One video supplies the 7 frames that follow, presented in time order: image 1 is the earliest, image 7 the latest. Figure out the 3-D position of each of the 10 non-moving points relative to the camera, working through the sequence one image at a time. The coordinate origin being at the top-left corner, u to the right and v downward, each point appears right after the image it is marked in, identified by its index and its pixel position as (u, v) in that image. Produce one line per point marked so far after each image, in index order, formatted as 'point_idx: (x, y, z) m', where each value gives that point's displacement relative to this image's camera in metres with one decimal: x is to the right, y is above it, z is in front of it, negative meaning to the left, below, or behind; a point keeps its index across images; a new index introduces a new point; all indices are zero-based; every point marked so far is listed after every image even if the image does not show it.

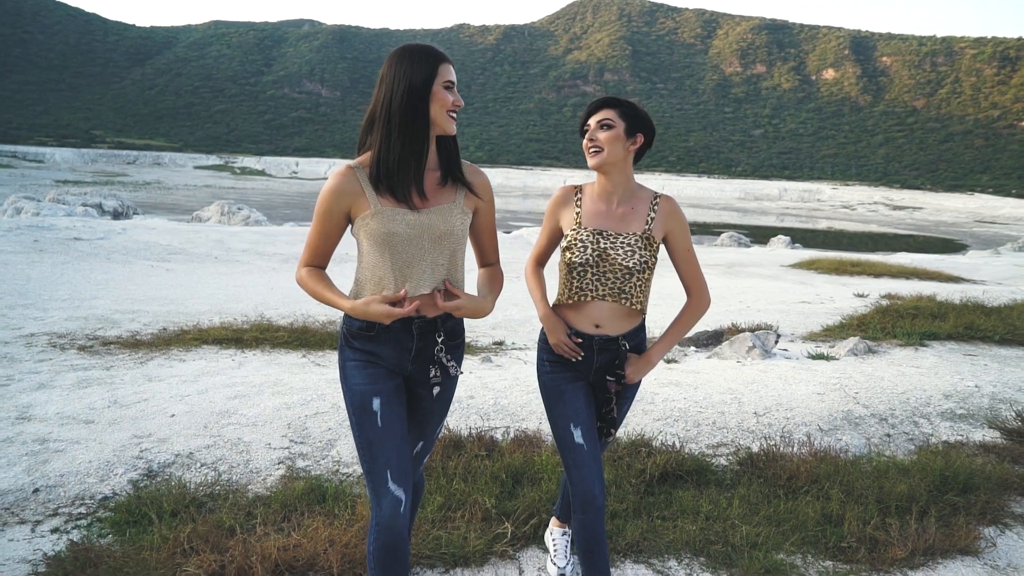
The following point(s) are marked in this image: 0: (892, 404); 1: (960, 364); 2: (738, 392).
0: (+3.0, -0.9, +5.9) m
1: (+4.2, -0.7, +7.1) m
2: (+1.8, -0.8, +5.9) m
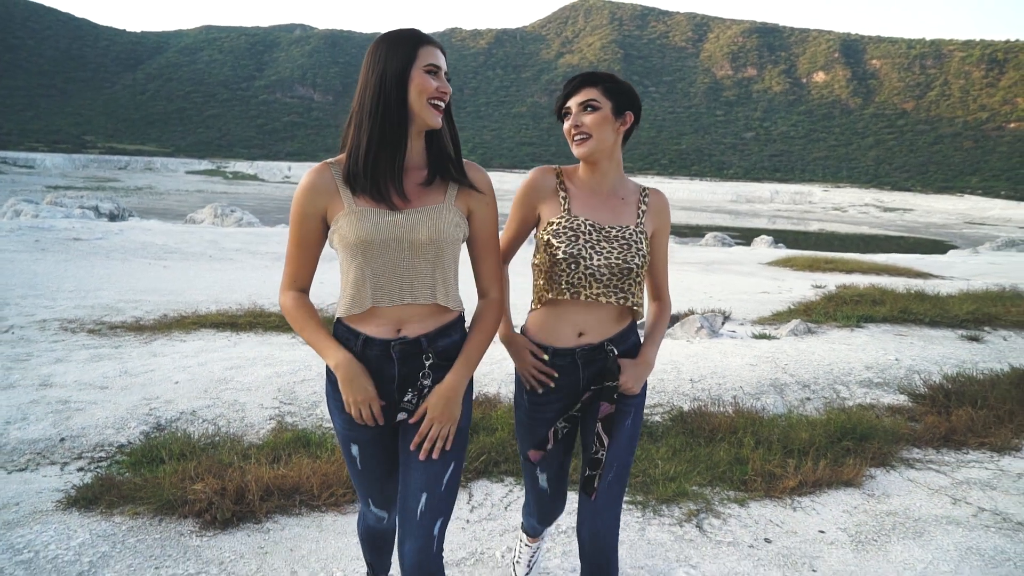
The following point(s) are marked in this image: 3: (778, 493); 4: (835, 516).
0: (+2.7, -0.7, +6.6) m
1: (+3.9, -0.6, +7.9) m
2: (+1.5, -0.7, +6.6) m
3: (+1.5, -1.2, +4.4) m
4: (+1.8, -1.3, +4.1) m
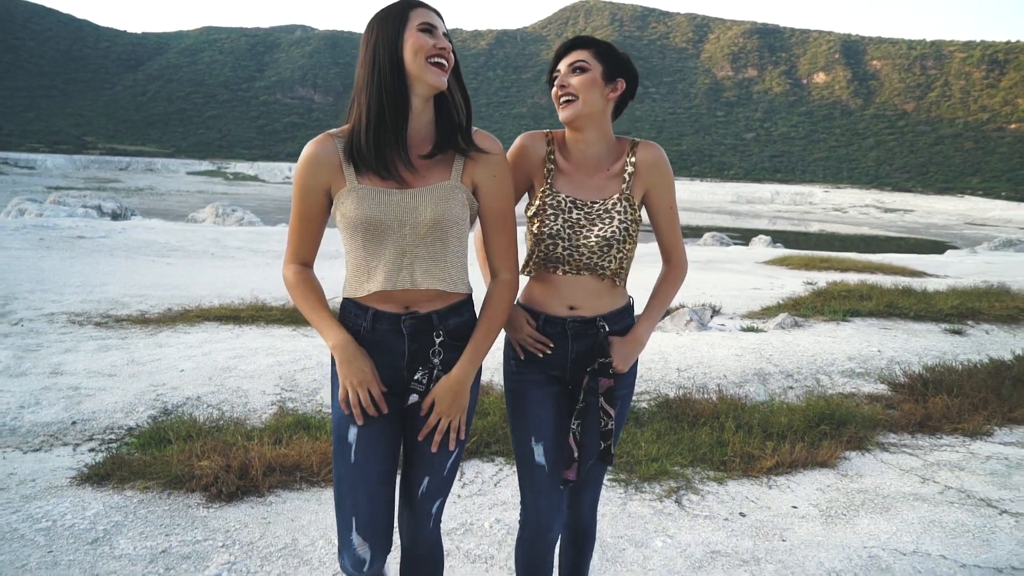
0: (+2.6, -0.7, +6.9) m
1: (+3.9, -0.5, +8.1) m
2: (+1.4, -0.6, +6.8) m
3: (+1.5, -1.1, +4.6) m
4: (+1.7, -1.2, +4.4) m
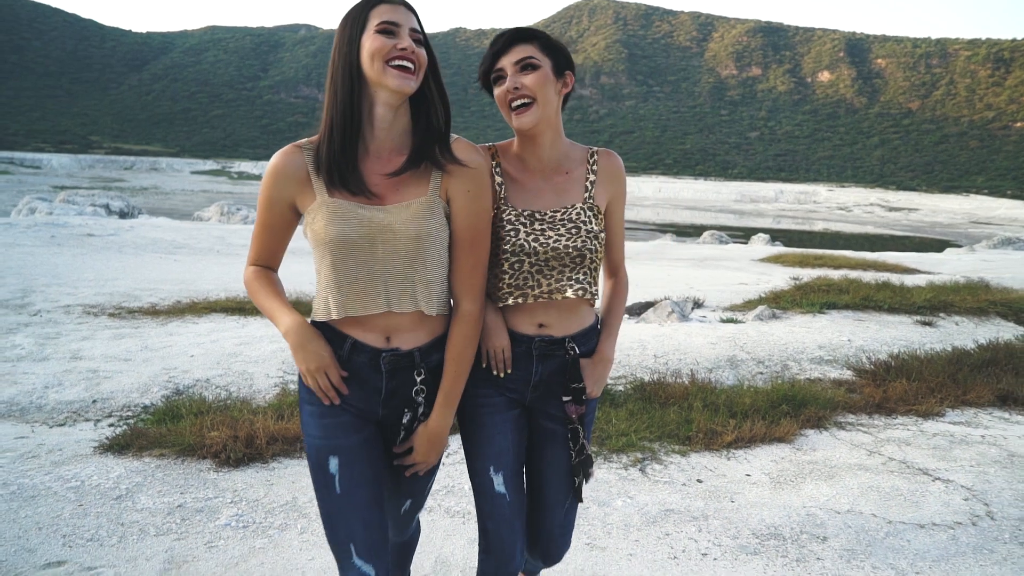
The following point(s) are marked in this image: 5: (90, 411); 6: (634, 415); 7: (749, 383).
0: (+2.5, -0.6, +7.3) m
1: (+3.8, -0.4, +8.5) m
2: (+1.3, -0.5, +7.3) m
3: (+1.4, -1.1, +5.0) m
4: (+1.6, -1.1, +4.8) m
5: (-2.9, -0.8, +5.2) m
6: (+0.9, -0.9, +5.5) m
7: (+2.0, -0.8, +6.3) m
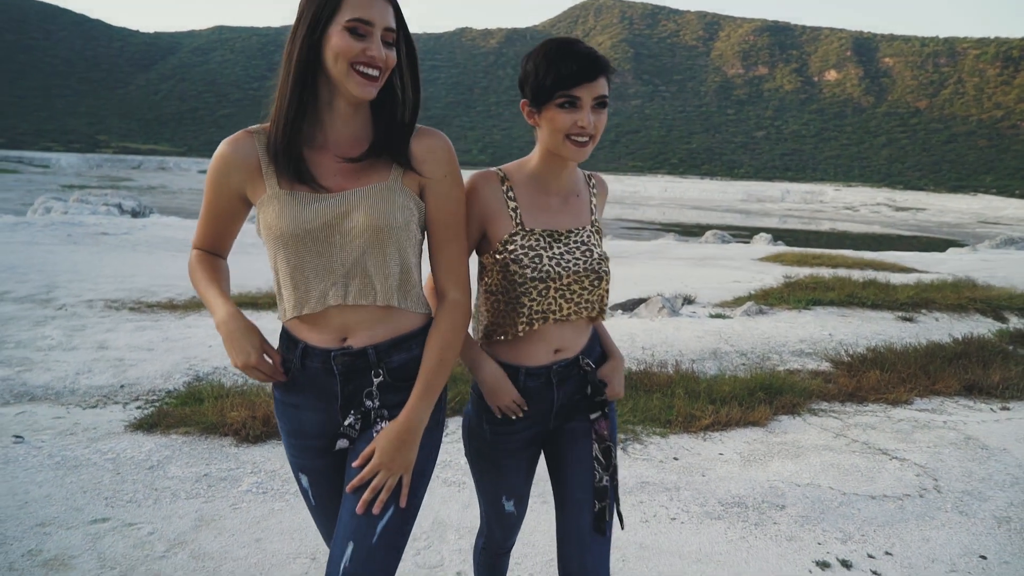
0: (+2.5, -0.6, +7.7) m
1: (+3.8, -0.4, +8.9) m
2: (+1.3, -0.5, +7.7) m
3: (+1.3, -1.0, +5.5) m
4: (+1.5, -1.1, +5.2) m
5: (-2.9, -0.8, +5.6) m
6: (+0.8, -0.9, +5.9) m
7: (+2.0, -0.8, +6.7) m
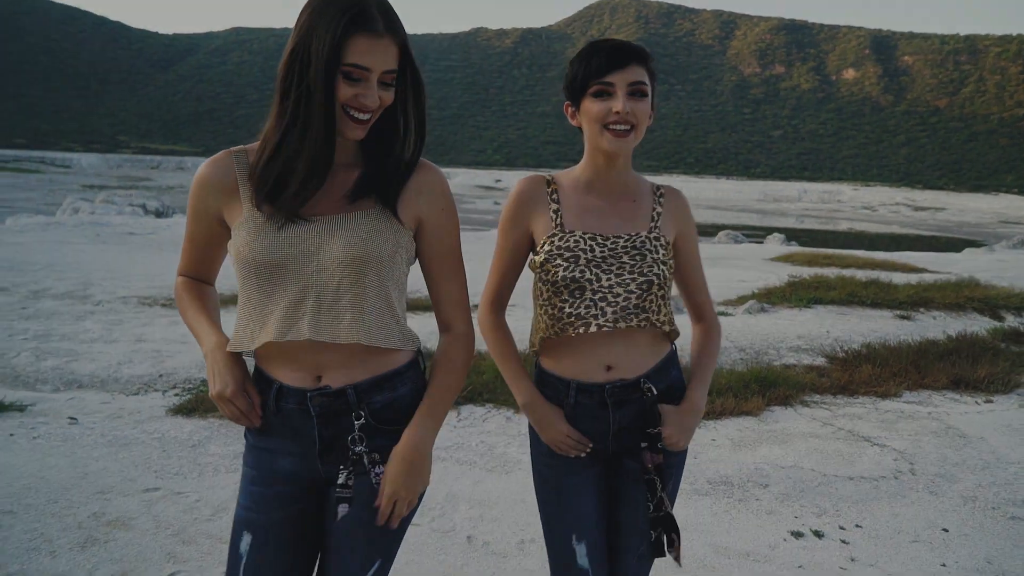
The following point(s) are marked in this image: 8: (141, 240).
0: (+2.6, -0.6, +8.1) m
1: (+3.9, -0.4, +9.3) m
2: (+1.4, -0.5, +8.1) m
3: (+1.4, -1.0, +5.8) m
4: (+1.6, -1.1, +5.6) m
5: (-2.9, -0.8, +6.1) m
6: (+0.9, -0.9, +6.3) m
7: (+2.0, -0.7, +7.1) m
8: (-7.8, +1.0, +15.9) m
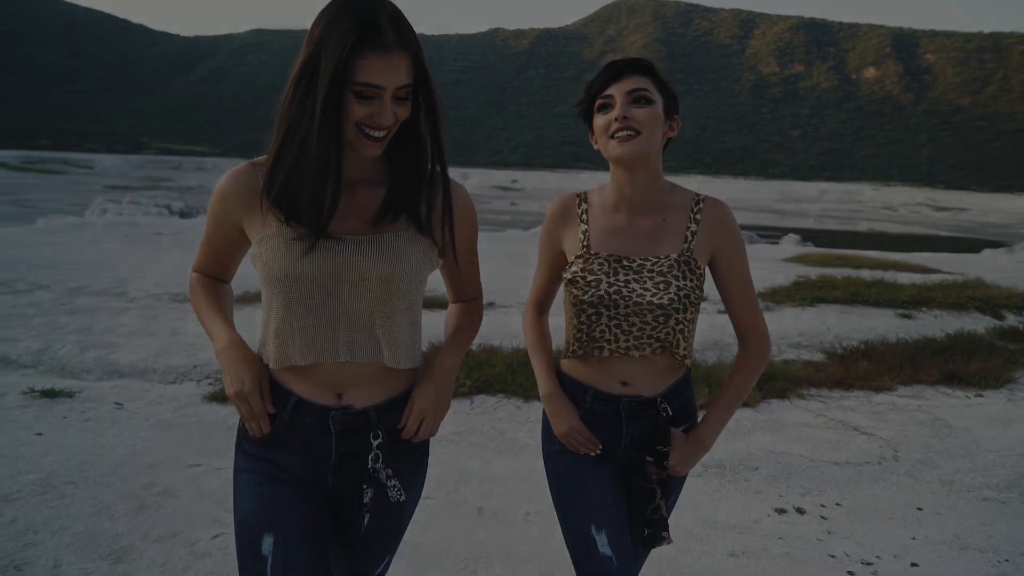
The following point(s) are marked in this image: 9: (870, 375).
0: (+2.7, -0.5, +8.4) m
1: (+4.0, -0.4, +9.6) m
2: (+1.5, -0.5, +8.4) m
3: (+1.5, -1.0, +6.2) m
4: (+1.7, -1.0, +6.0) m
5: (-2.8, -0.7, +6.5) m
6: (+1.0, -0.9, +6.7) m
7: (+2.1, -0.7, +7.4) m
8: (-7.5, +1.1, +16.5) m
9: (+3.4, -0.8, +7.2) m
